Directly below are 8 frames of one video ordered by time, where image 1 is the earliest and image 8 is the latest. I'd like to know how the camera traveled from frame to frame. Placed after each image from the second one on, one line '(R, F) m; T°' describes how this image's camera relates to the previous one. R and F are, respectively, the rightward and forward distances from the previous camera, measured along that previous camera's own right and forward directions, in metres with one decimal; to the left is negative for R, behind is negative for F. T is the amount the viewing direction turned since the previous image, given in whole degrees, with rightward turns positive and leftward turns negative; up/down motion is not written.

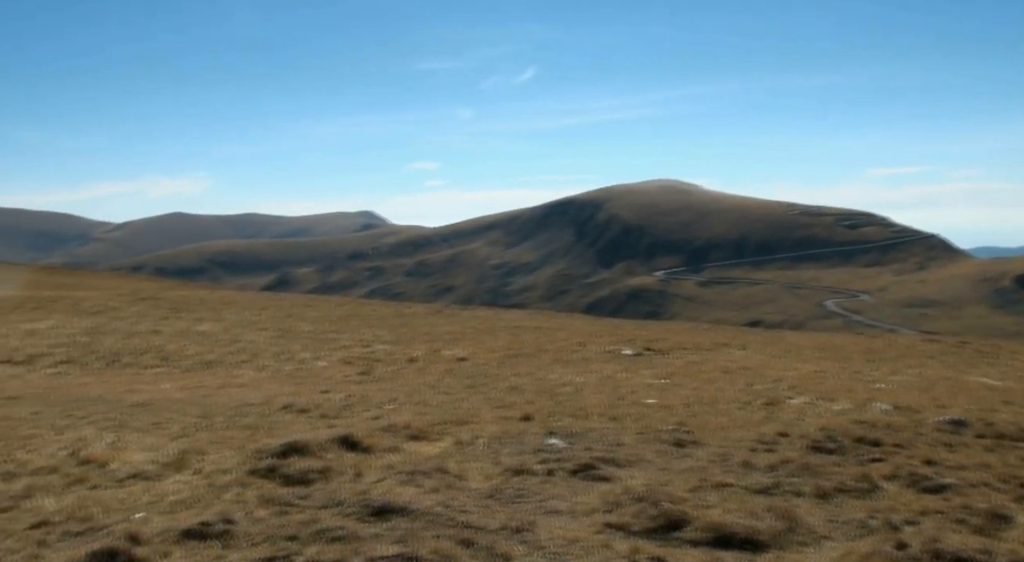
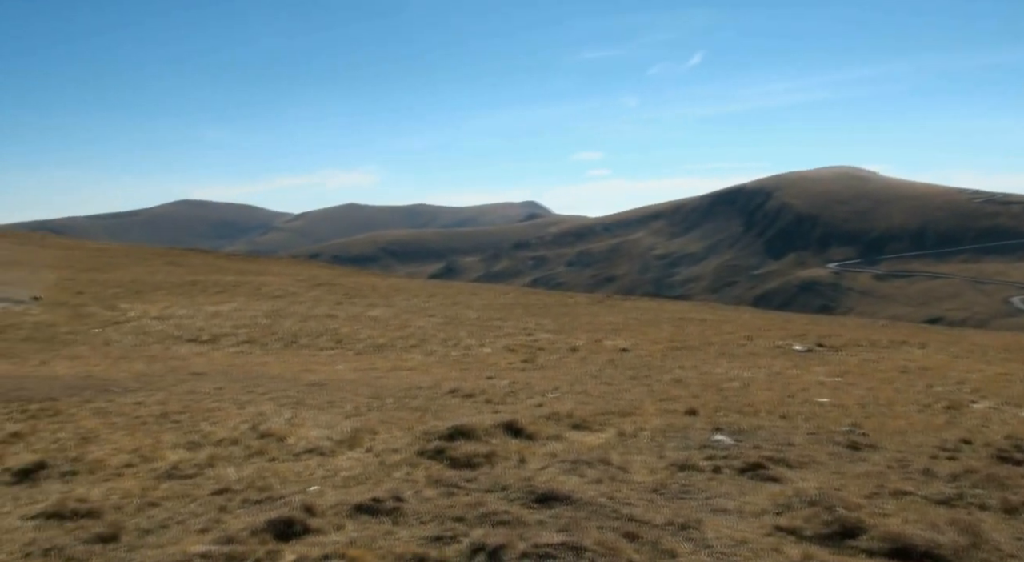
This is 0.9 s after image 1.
(-0.1, +0.4) m; -11°
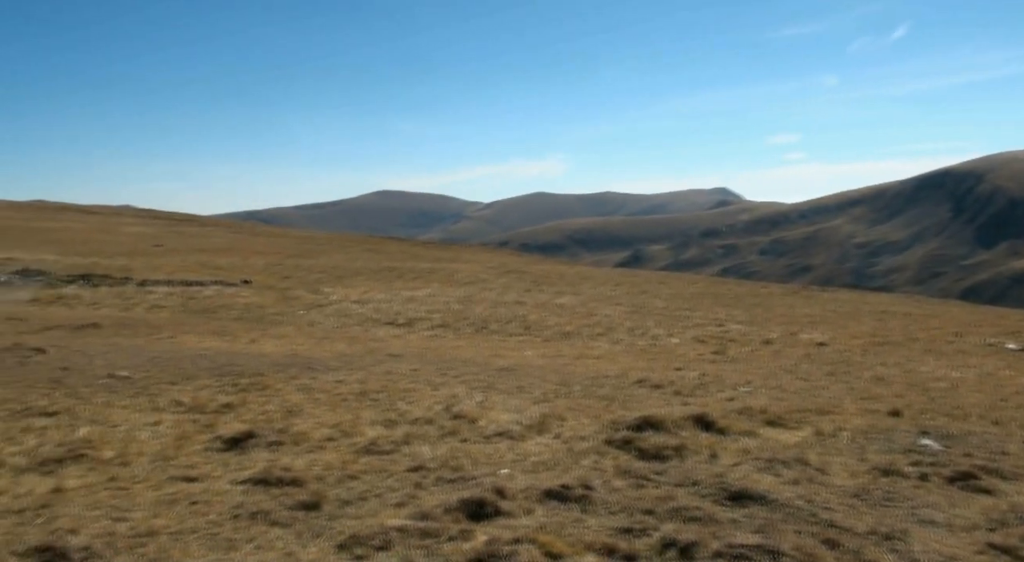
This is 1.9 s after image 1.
(-0.2, +0.4) m; -13°
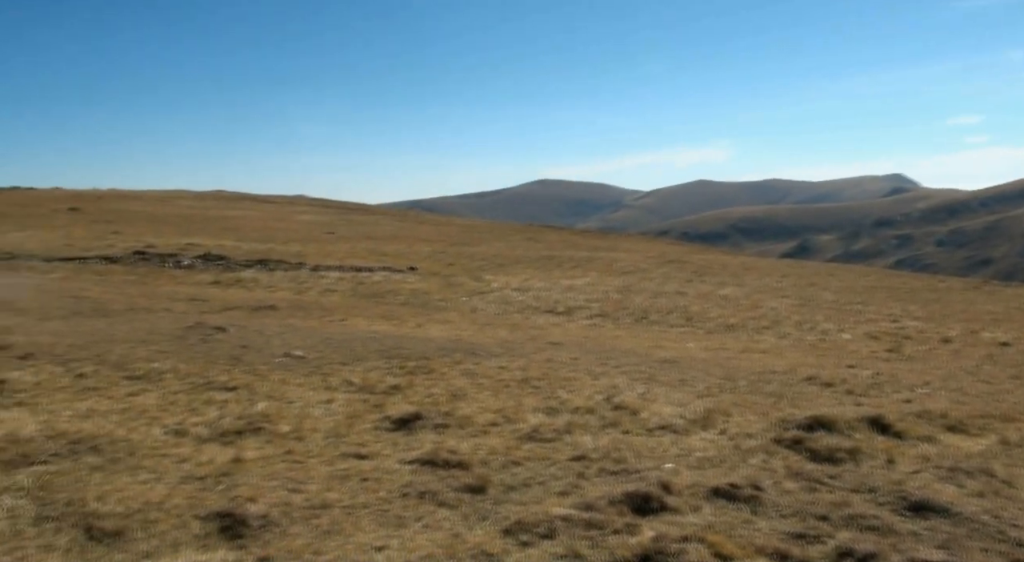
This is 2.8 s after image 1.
(-0.3, +0.3) m; -10°
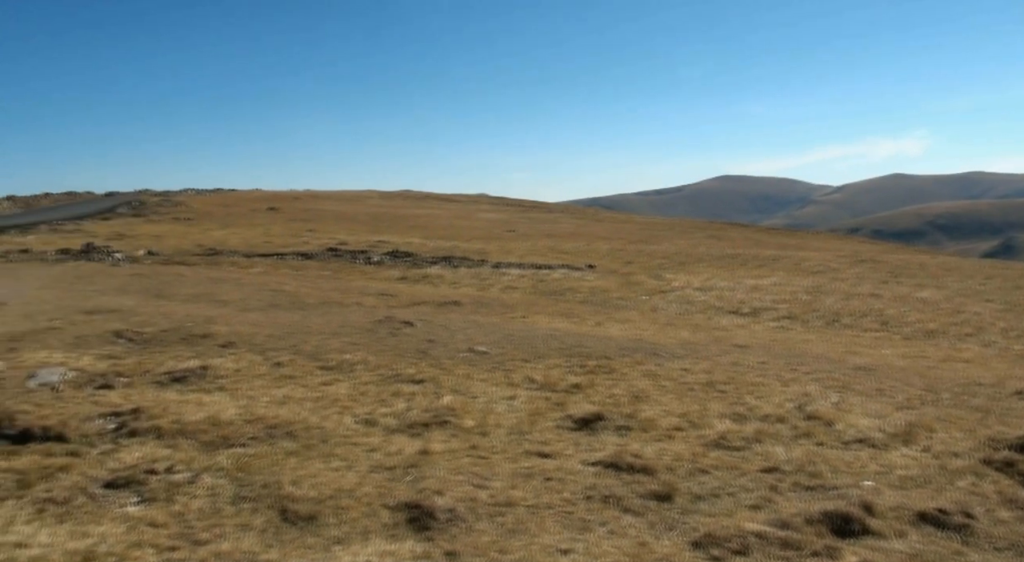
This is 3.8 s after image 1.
(-0.5, +0.3) m; -11°
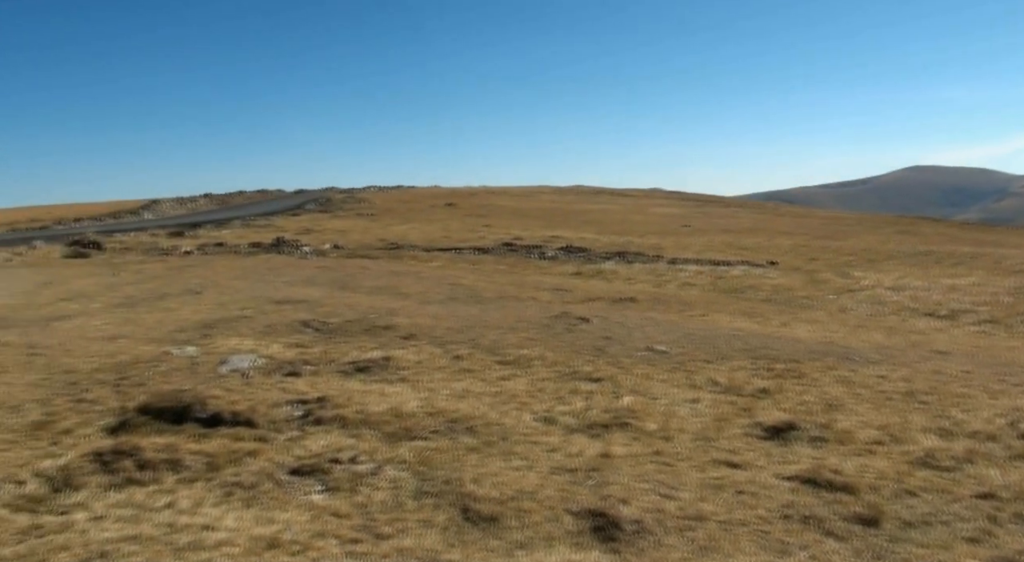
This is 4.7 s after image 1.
(-0.9, +0.4) m; -8°
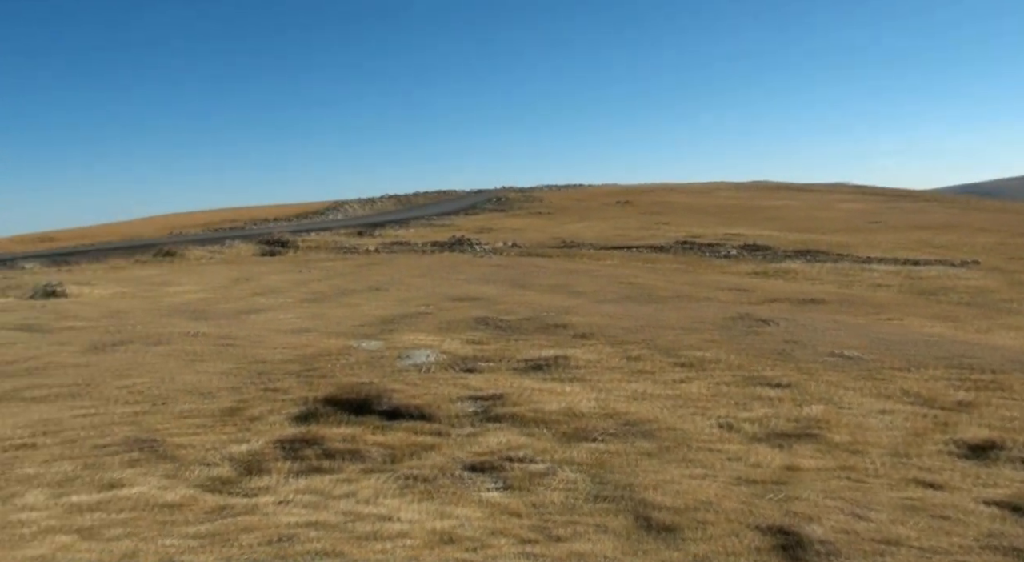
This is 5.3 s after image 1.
(-0.6, +0.2) m; -9°
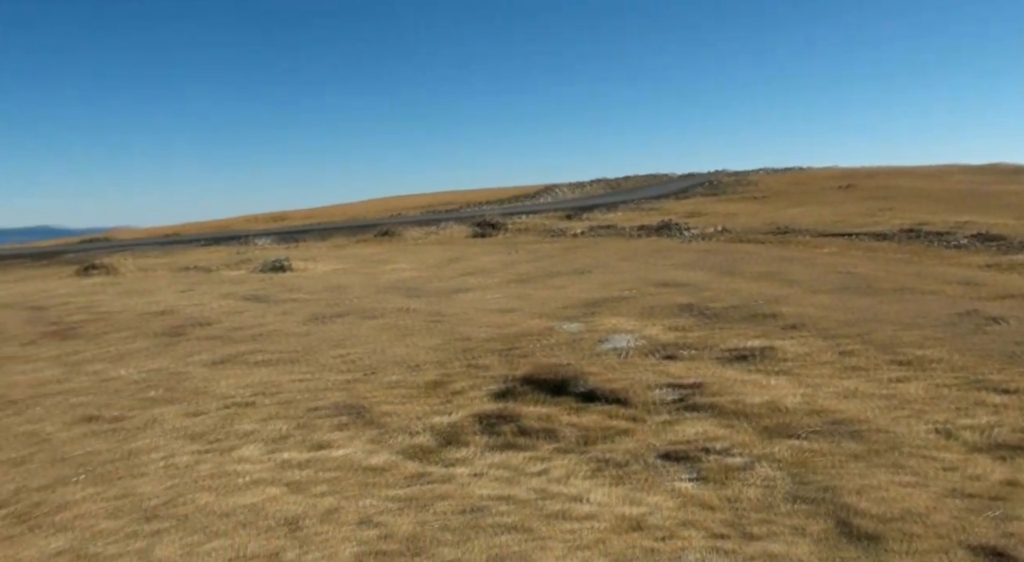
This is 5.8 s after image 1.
(+0.4, +0.1) m; -15°
